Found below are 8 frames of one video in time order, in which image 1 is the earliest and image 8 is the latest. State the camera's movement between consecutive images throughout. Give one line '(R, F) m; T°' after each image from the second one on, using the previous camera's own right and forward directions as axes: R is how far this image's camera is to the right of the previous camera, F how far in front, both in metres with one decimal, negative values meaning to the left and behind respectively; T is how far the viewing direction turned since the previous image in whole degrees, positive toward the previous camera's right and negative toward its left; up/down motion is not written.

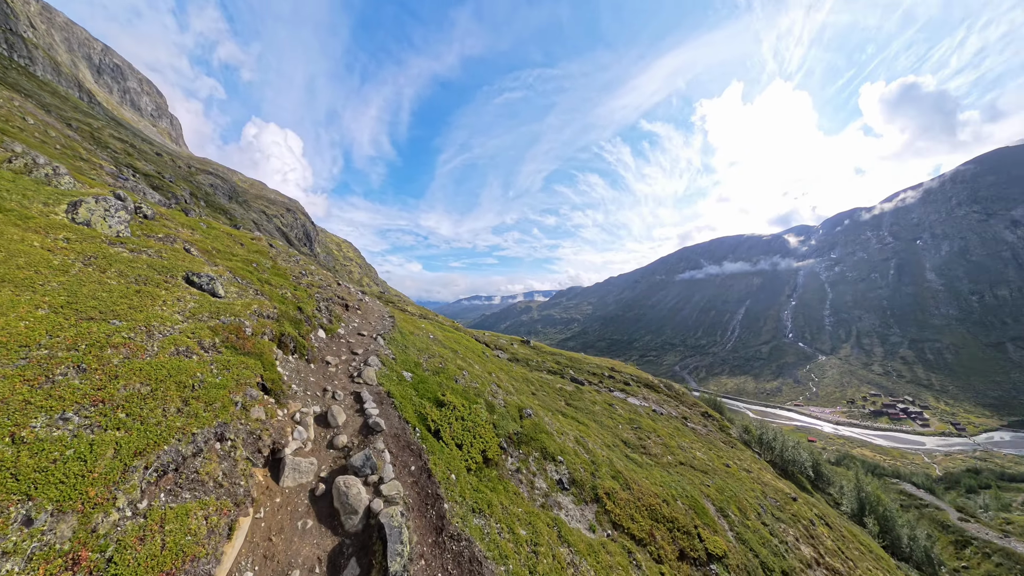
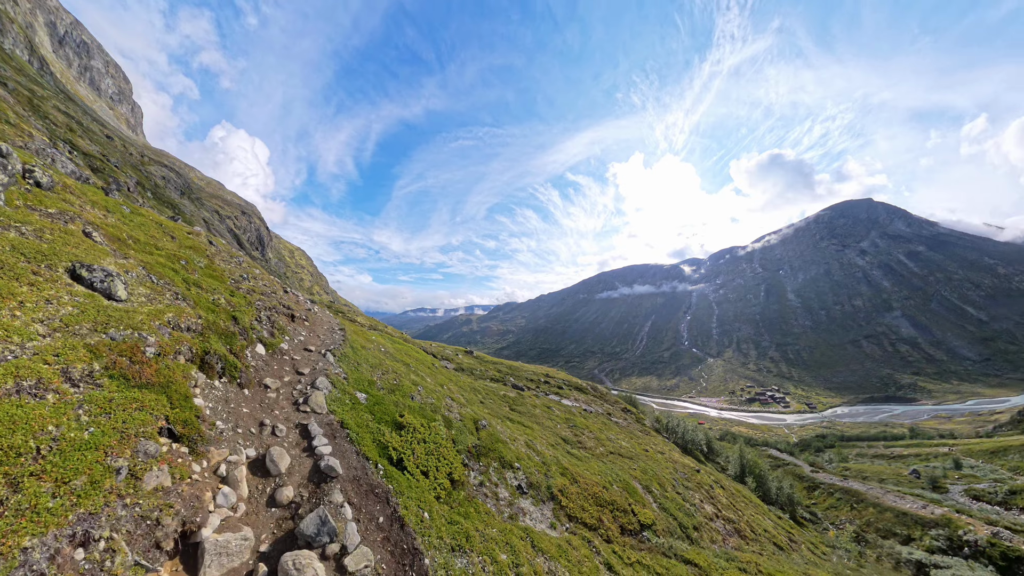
(-6.9, -0.2) m; +17°
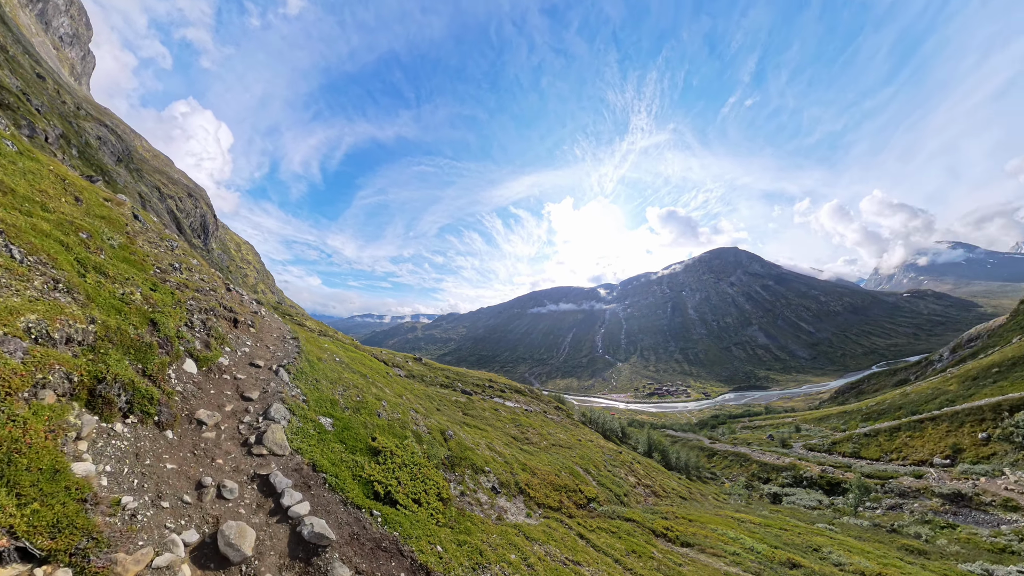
(-13.4, -1.3) m; +20°
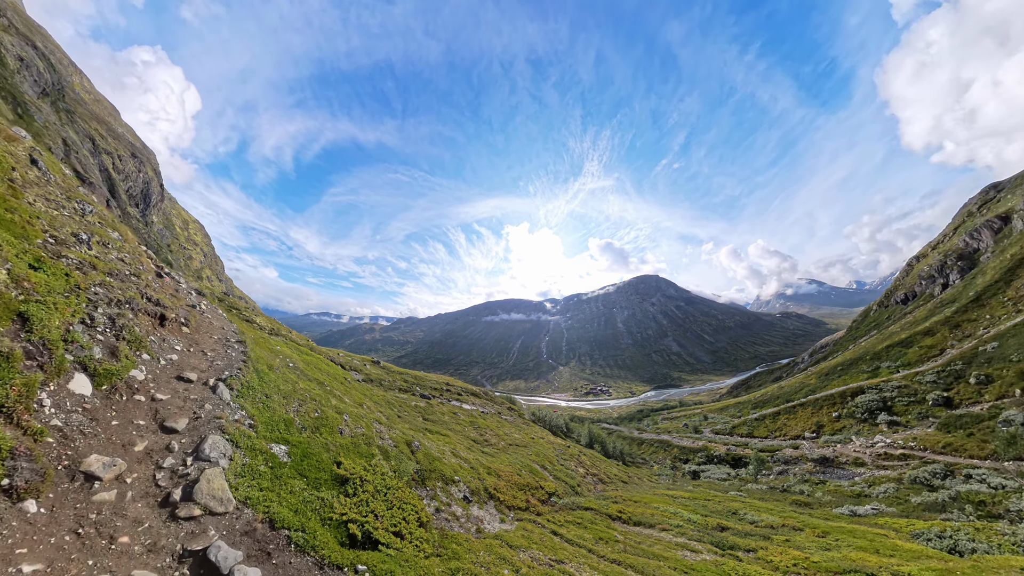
(-7.9, +0.9) m; +14°
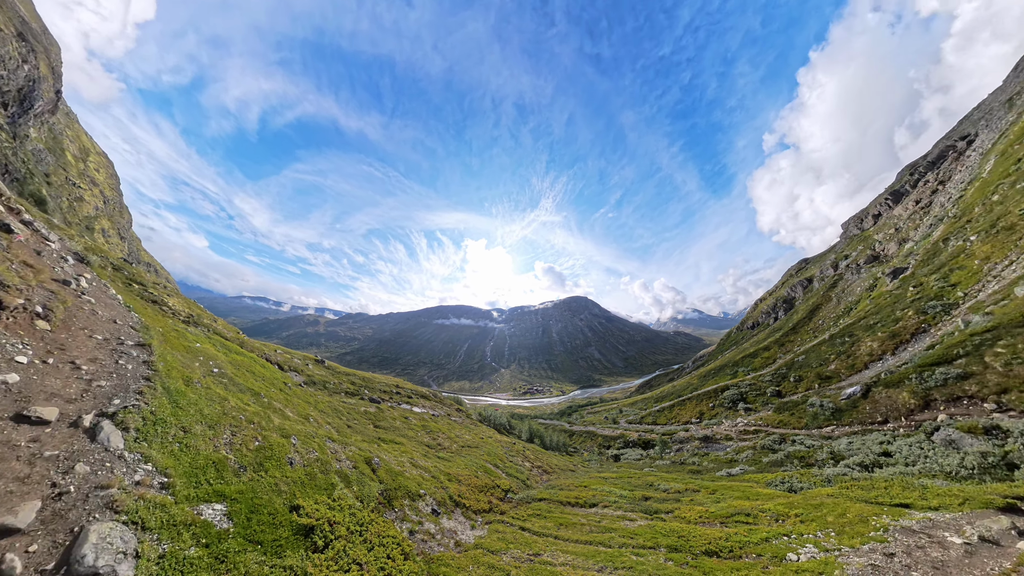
(-10.9, -4.9) m; +15°
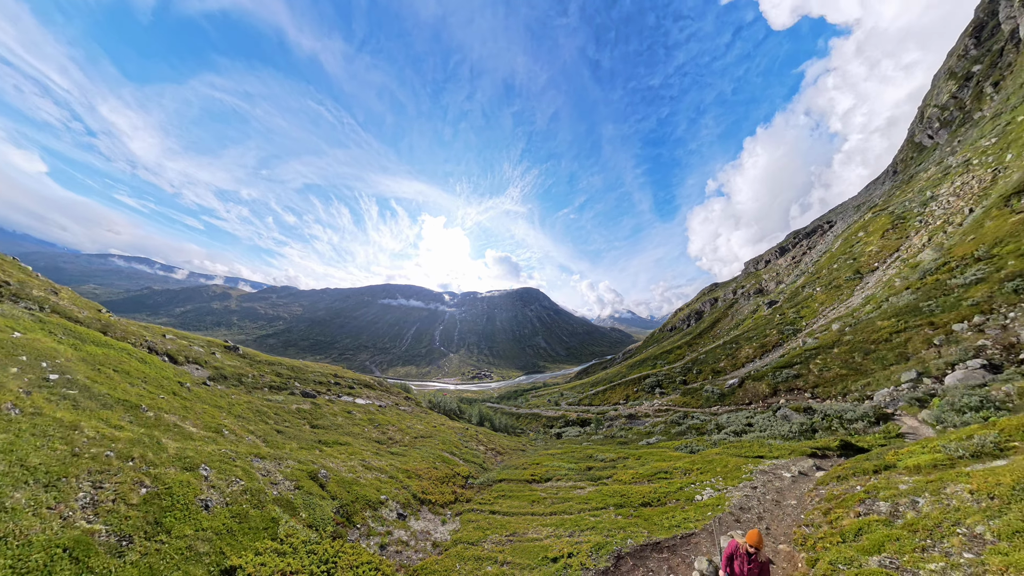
(-14.5, +2.4) m; +18°
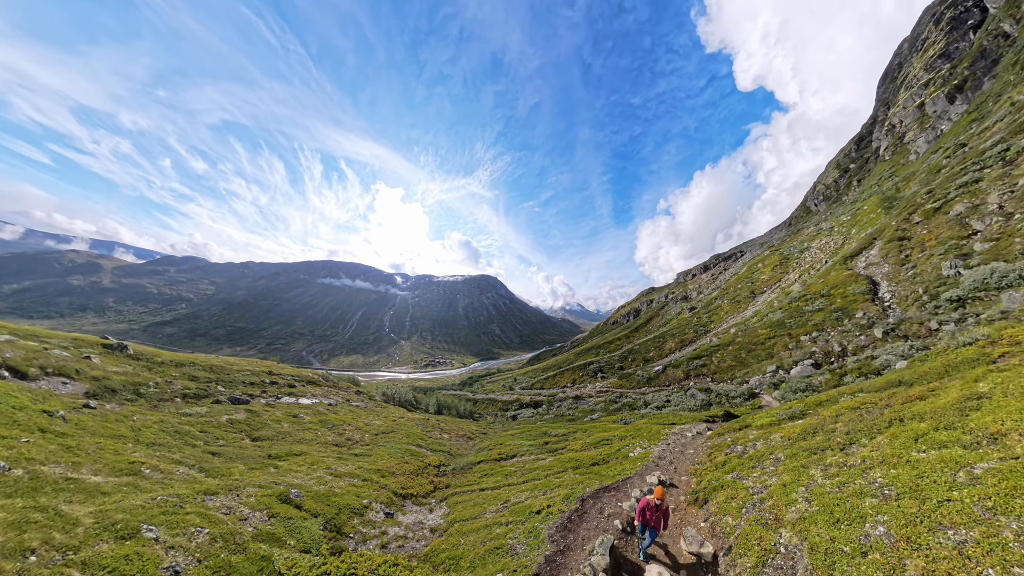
(-13.3, +2.0) m; +16°
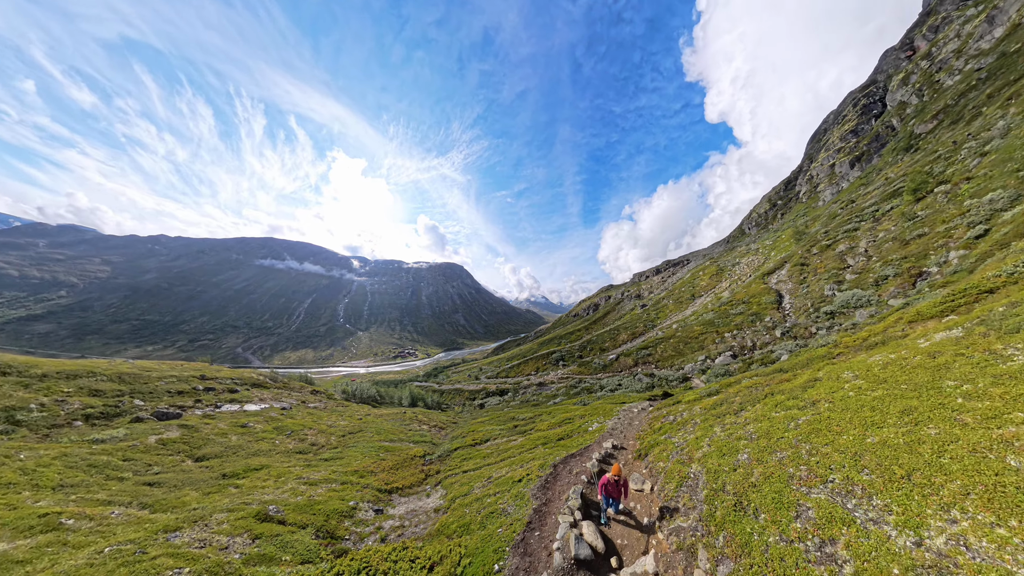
(-10.6, +1.2) m; +13°
